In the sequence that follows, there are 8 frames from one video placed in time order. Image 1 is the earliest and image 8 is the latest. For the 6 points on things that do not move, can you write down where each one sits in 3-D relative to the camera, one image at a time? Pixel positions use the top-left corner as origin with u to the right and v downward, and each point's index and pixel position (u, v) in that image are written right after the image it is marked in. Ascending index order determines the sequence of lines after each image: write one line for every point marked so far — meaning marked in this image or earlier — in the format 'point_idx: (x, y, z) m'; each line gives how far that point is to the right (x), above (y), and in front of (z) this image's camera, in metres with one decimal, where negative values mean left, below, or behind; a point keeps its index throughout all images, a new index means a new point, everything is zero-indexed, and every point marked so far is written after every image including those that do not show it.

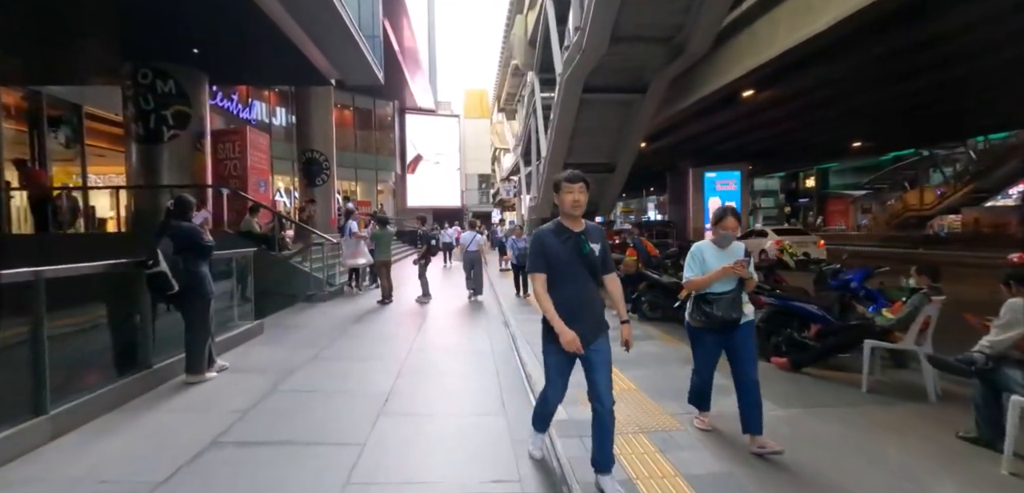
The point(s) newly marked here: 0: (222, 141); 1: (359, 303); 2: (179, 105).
0: (-7.9, +2.8, +11.9) m
1: (-3.5, -1.3, +10.1) m
2: (-8.3, +3.5, +11.1) m
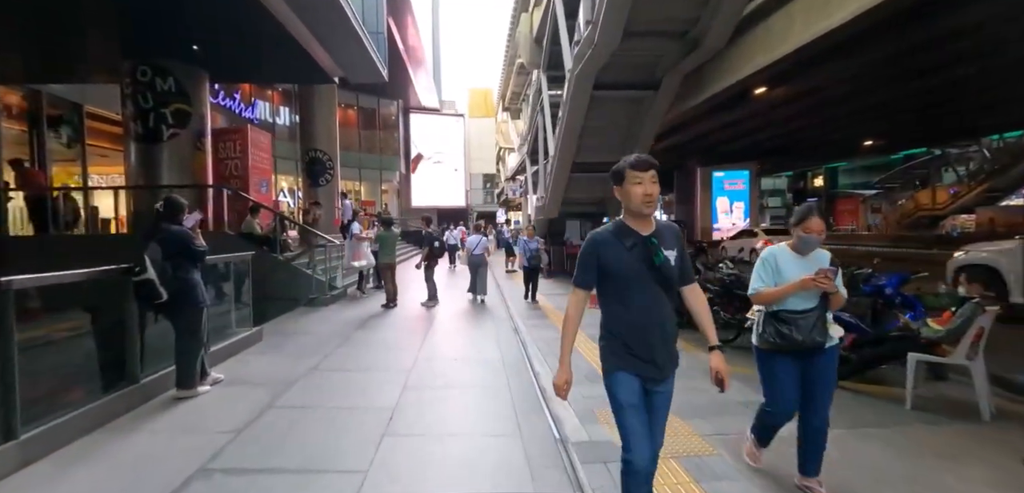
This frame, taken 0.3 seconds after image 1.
0: (-7.7, +2.8, +11.7) m
1: (-3.3, -1.3, +9.8) m
2: (-8.1, +3.5, +10.8) m
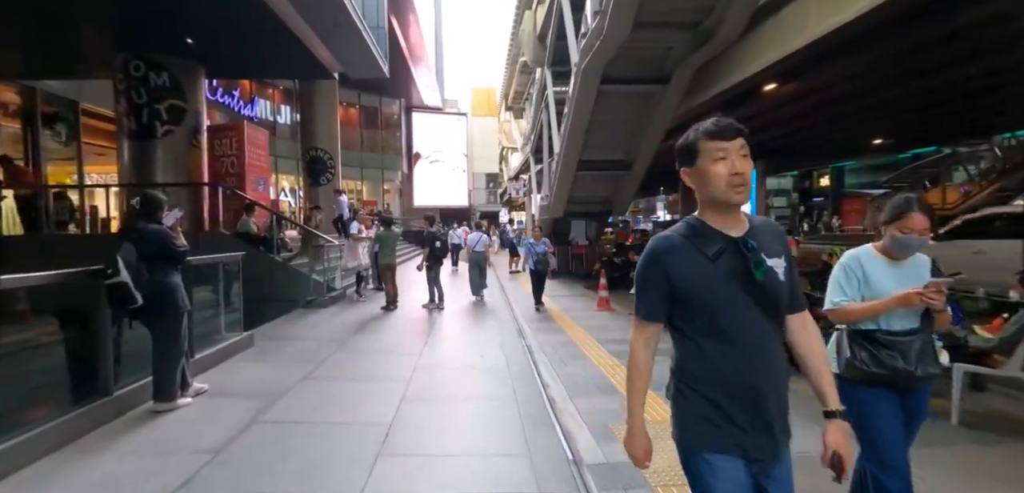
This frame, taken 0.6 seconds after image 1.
0: (-7.6, +2.8, +11.3) m
1: (-3.2, -1.3, +9.4) m
2: (-8.0, +3.5, +10.5) m
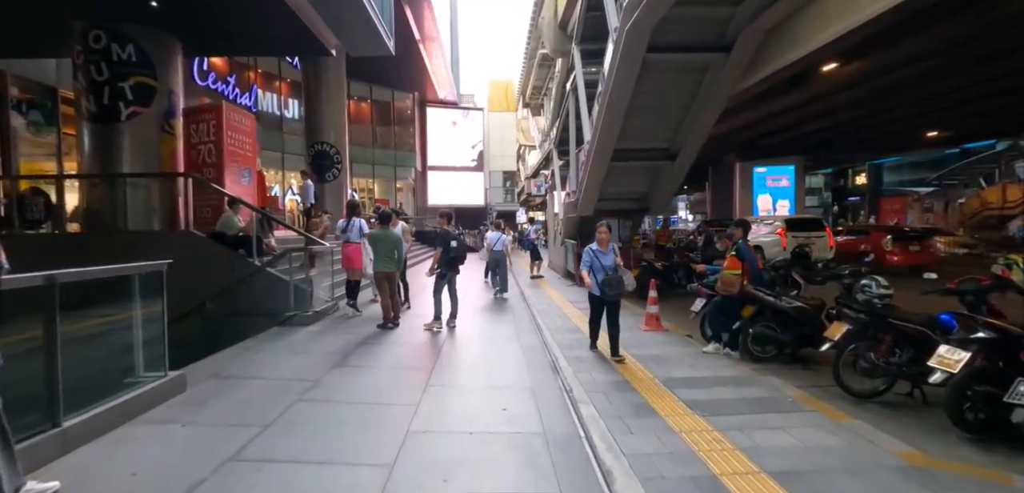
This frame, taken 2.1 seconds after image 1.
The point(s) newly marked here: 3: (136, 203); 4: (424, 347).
0: (-7.0, +2.8, +9.8) m
1: (-2.8, -1.4, +7.7) m
2: (-7.5, +3.4, +8.9) m
3: (-7.5, +0.9, +8.9) m
4: (-1.3, -1.5, +6.6) m
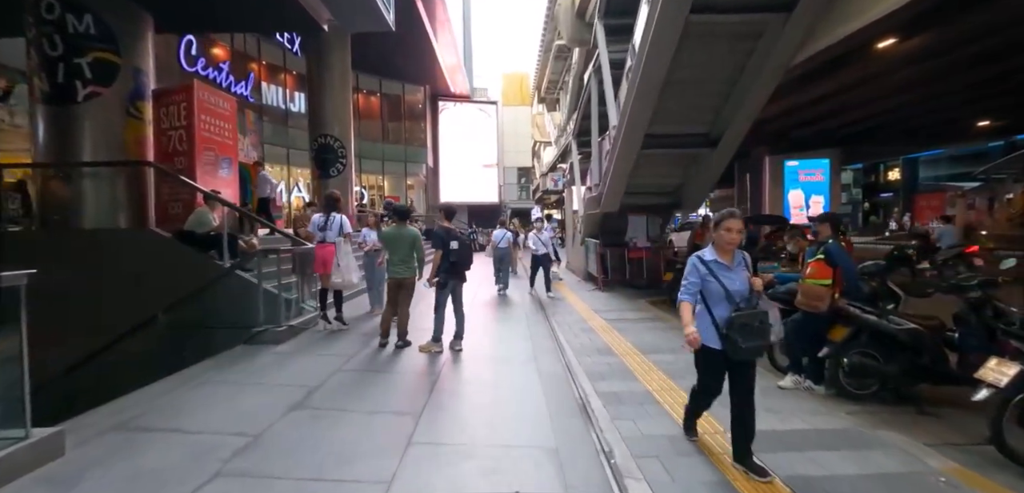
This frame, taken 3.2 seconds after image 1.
0: (-6.7, +2.8, +8.6) m
1: (-2.5, -1.4, +6.4) m
2: (-7.2, +3.4, +7.8) m
3: (-7.3, +0.9, +7.7) m
4: (-1.1, -1.5, +5.2) m
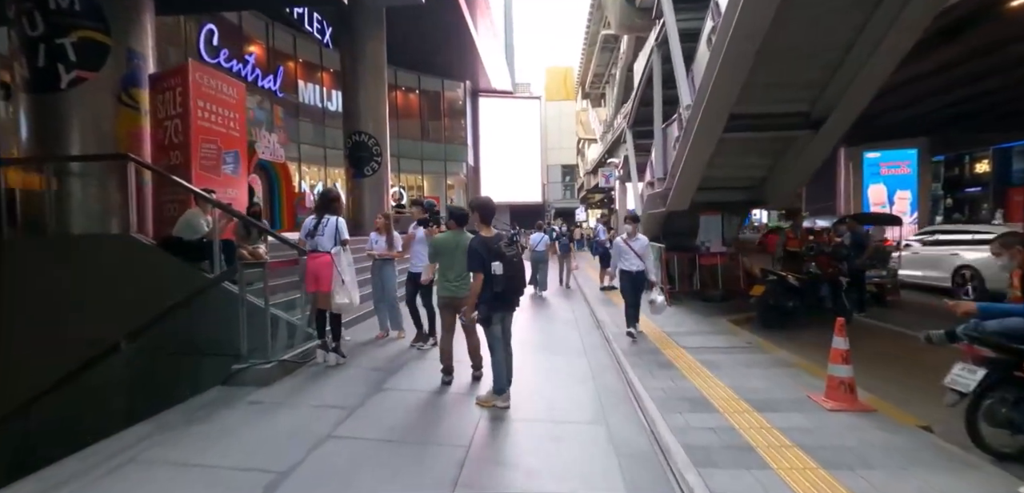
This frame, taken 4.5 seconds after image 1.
0: (-5.9, +2.6, +7.5) m
1: (-1.9, -1.5, +4.9) m
2: (-6.4, +3.3, +6.7) m
3: (-6.5, +0.7, +6.7) m
4: (-0.6, -1.6, +3.6) m
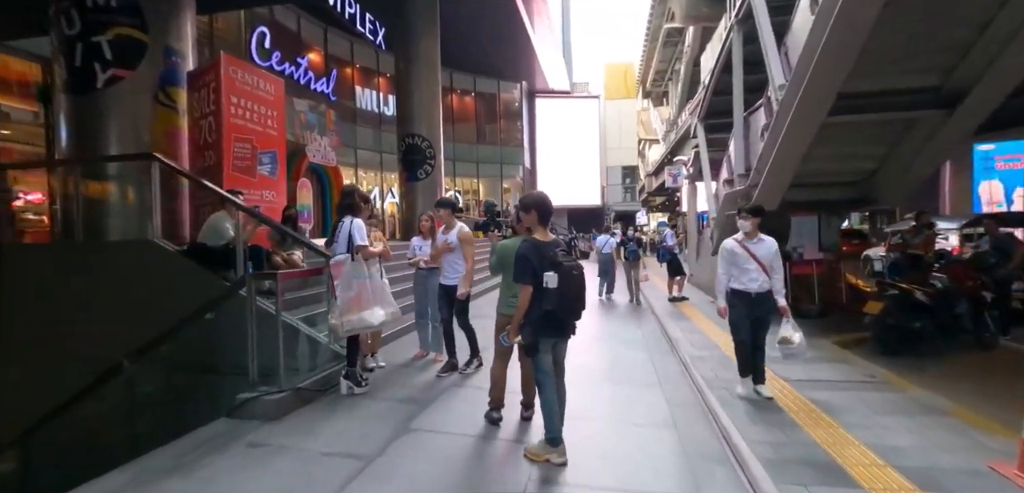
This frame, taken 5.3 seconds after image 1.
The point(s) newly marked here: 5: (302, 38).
0: (-5.0, +2.5, +7.2) m
1: (-1.4, -1.6, +4.1) m
2: (-5.6, +3.2, +6.5) m
3: (-5.7, +0.6, +6.4) m
4: (-0.3, -1.7, +2.6) m
5: (-8.0, +8.0, +16.9) m
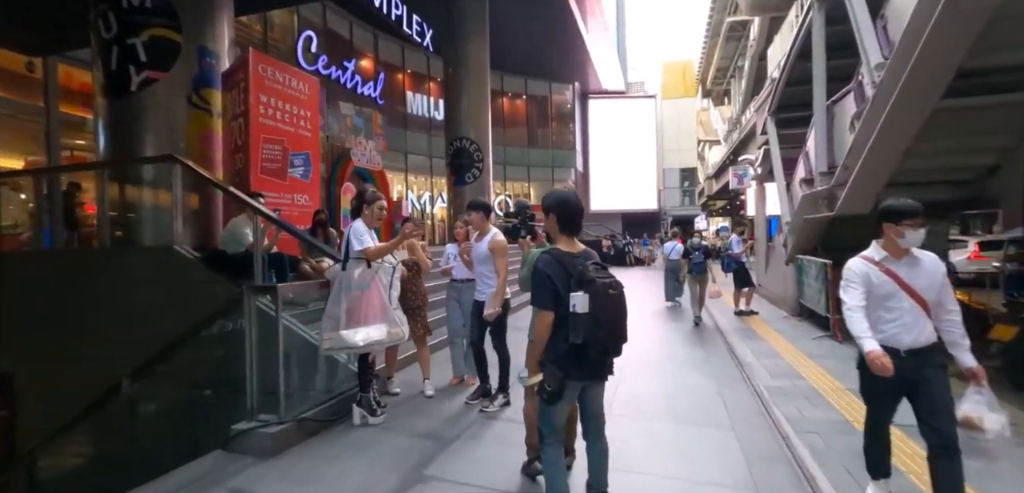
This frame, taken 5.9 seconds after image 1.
0: (-4.3, +2.4, +7.0) m
1: (-1.1, -1.7, +3.5) m
2: (-5.0, +3.1, +6.4) m
3: (-5.1, +0.6, +6.3) m
4: (-0.2, -1.8, +1.9) m
5: (-6.1, +7.8, +17.1) m
